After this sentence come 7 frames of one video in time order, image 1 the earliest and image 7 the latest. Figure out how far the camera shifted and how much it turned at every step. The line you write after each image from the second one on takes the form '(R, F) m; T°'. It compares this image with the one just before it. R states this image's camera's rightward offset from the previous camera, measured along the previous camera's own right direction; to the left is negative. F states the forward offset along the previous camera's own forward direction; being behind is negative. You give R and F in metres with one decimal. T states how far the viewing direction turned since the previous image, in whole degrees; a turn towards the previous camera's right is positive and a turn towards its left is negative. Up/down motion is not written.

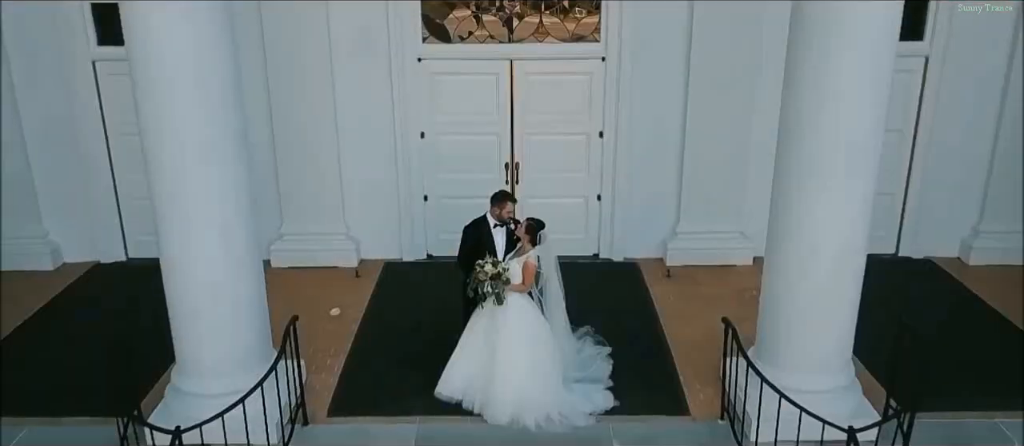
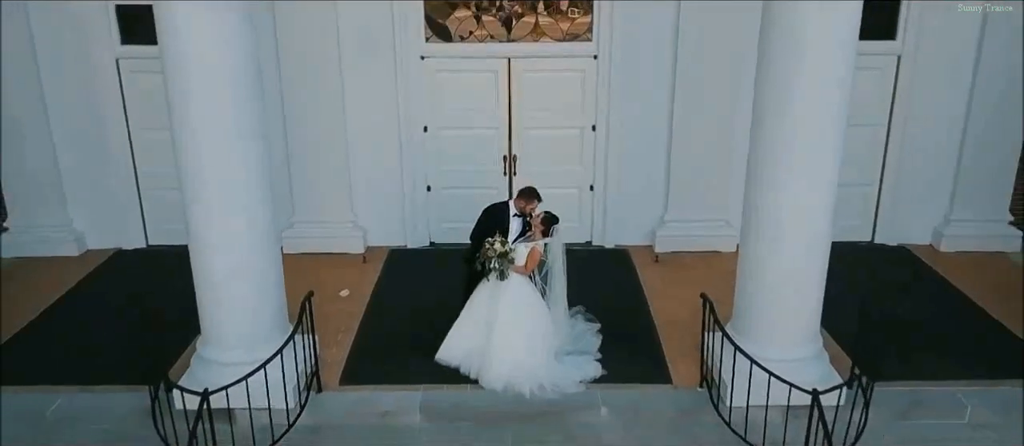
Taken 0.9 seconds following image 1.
(0.0, -0.5) m; 0°
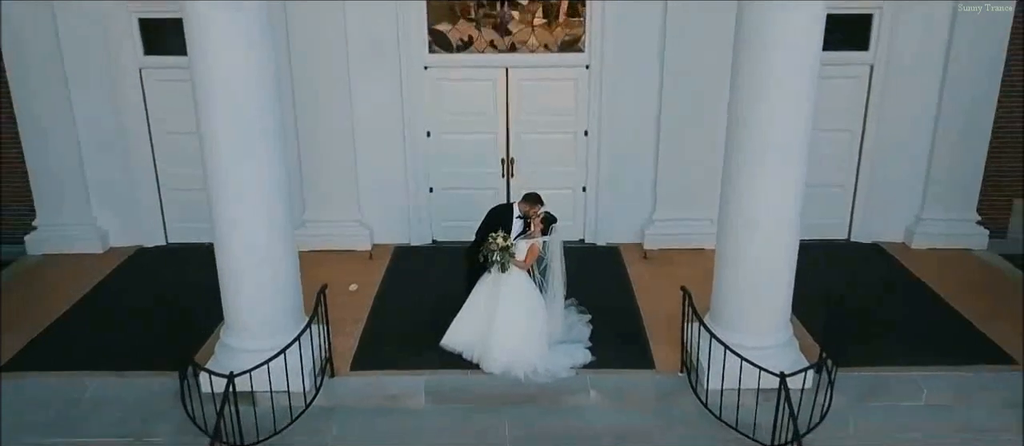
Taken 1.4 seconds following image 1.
(0.0, -0.5) m; 0°
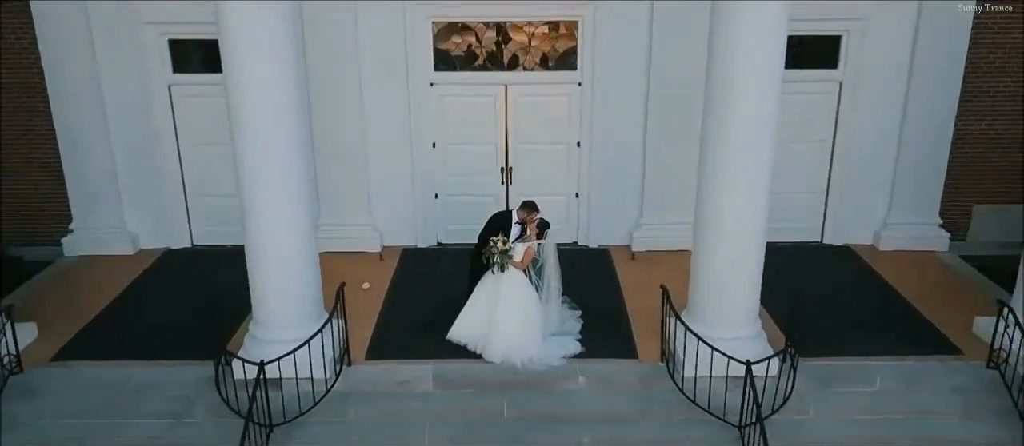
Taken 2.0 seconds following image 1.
(0.0, -0.8) m; 0°
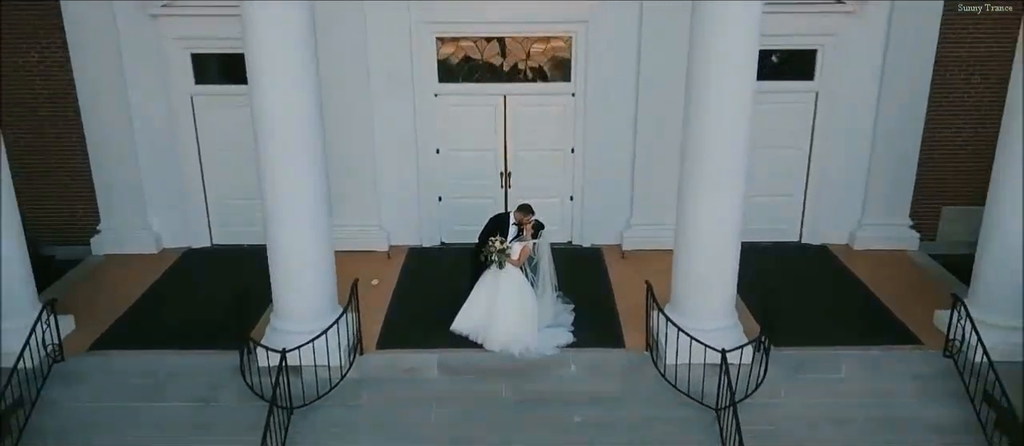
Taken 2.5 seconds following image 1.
(0.0, -0.7) m; 0°
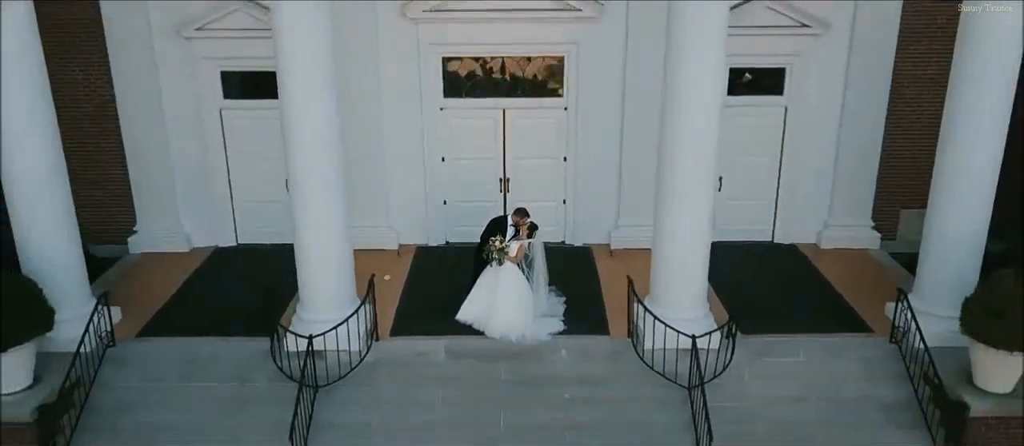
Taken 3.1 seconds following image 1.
(0.0, -1.1) m; 0°
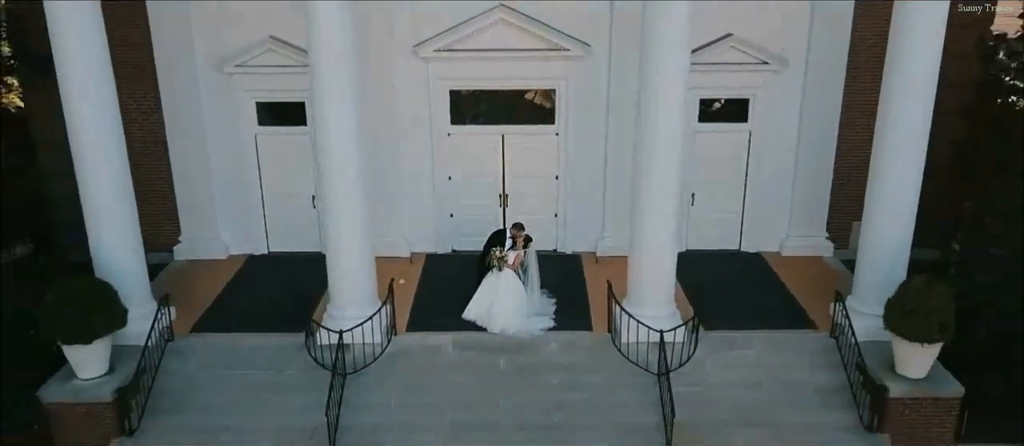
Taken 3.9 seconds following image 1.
(0.0, -1.6) m; 0°
